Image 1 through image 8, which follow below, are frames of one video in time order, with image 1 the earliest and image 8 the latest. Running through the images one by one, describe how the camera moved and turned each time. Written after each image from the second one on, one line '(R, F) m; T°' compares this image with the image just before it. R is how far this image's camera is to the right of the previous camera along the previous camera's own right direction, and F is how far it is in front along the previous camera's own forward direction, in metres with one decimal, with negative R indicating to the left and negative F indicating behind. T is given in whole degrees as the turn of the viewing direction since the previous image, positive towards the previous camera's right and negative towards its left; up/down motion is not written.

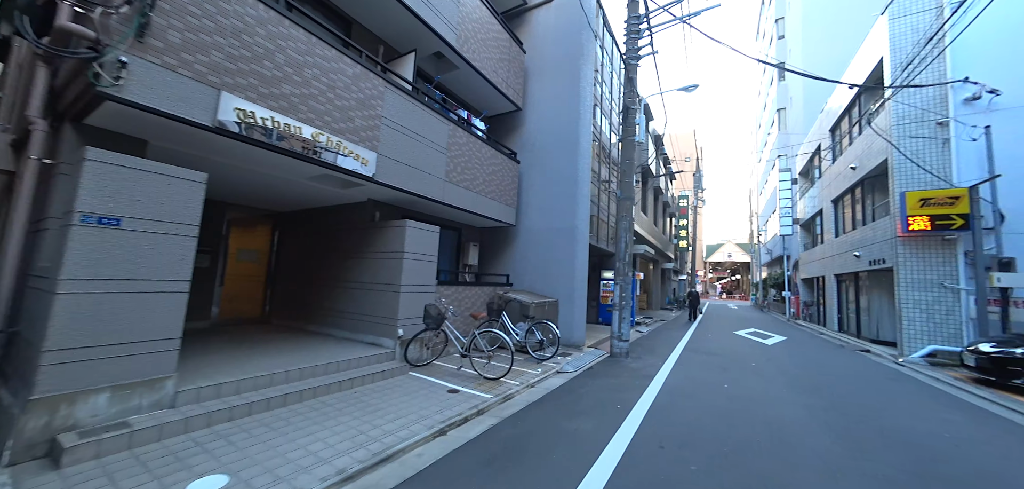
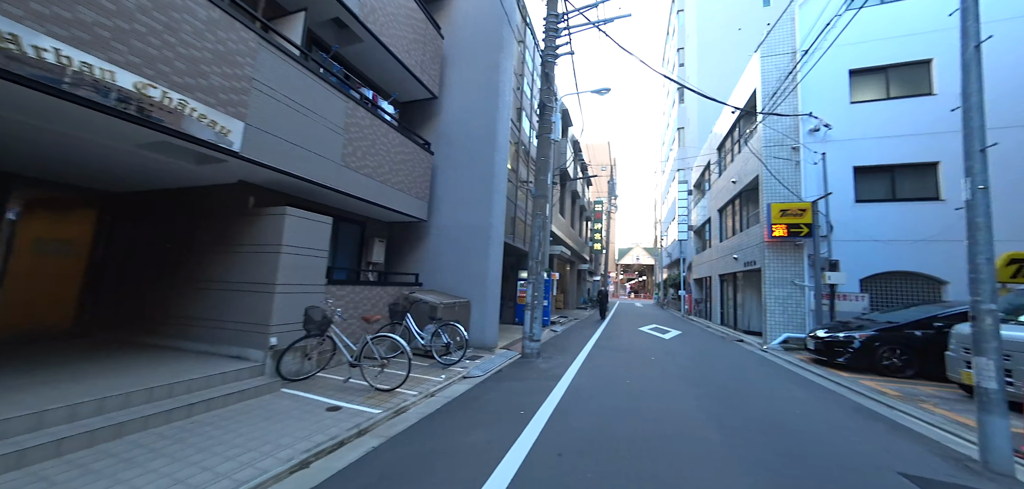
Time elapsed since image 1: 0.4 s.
(+0.2, +0.3) m; +12°
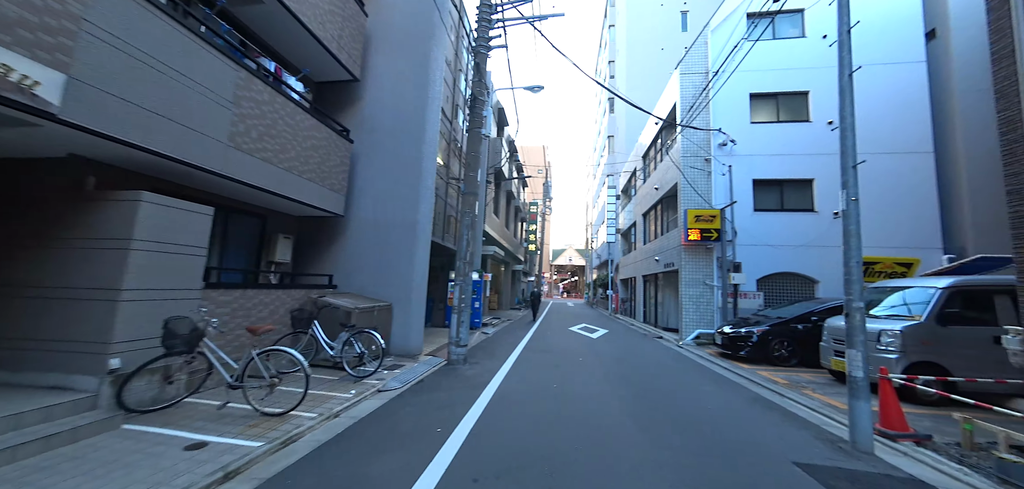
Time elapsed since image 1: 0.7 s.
(+0.1, +0.2) m; +10°
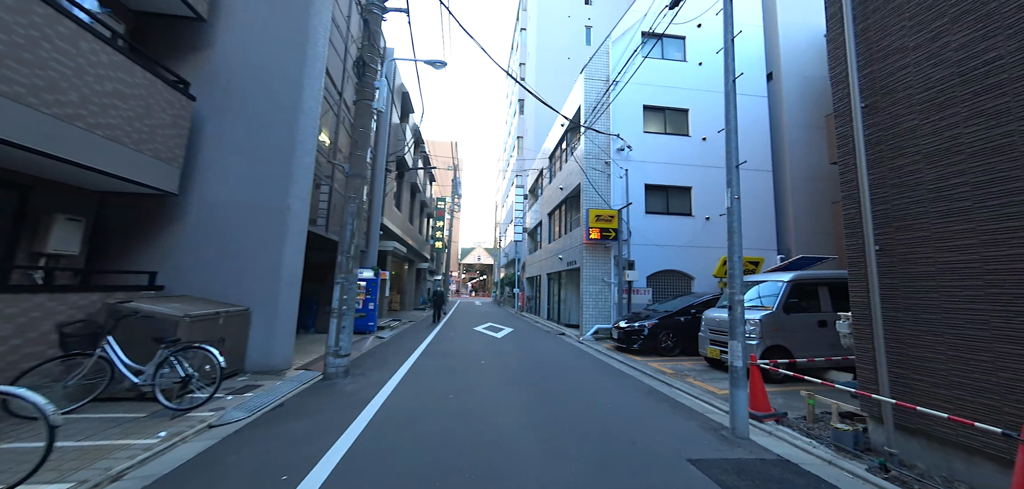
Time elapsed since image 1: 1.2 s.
(+0.2, +0.5) m; +14°
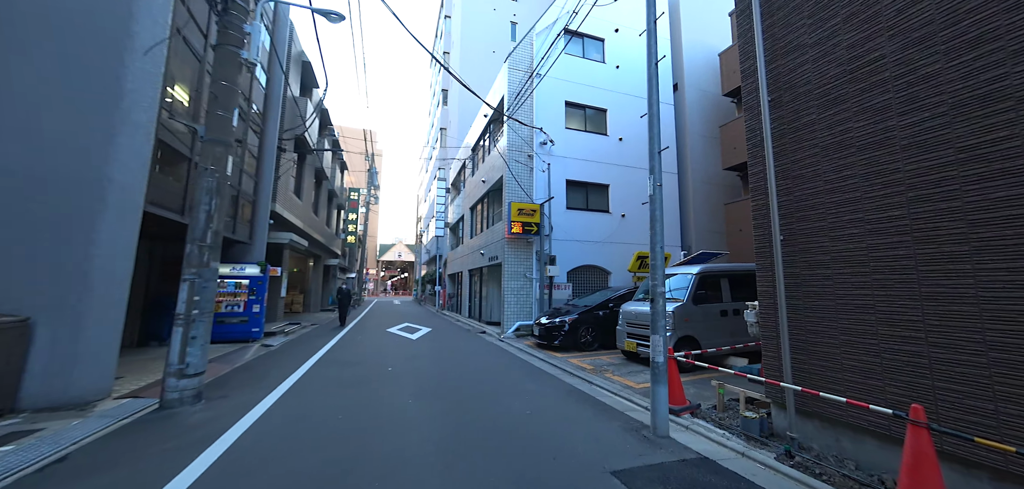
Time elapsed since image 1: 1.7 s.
(+0.2, +0.6) m; +12°
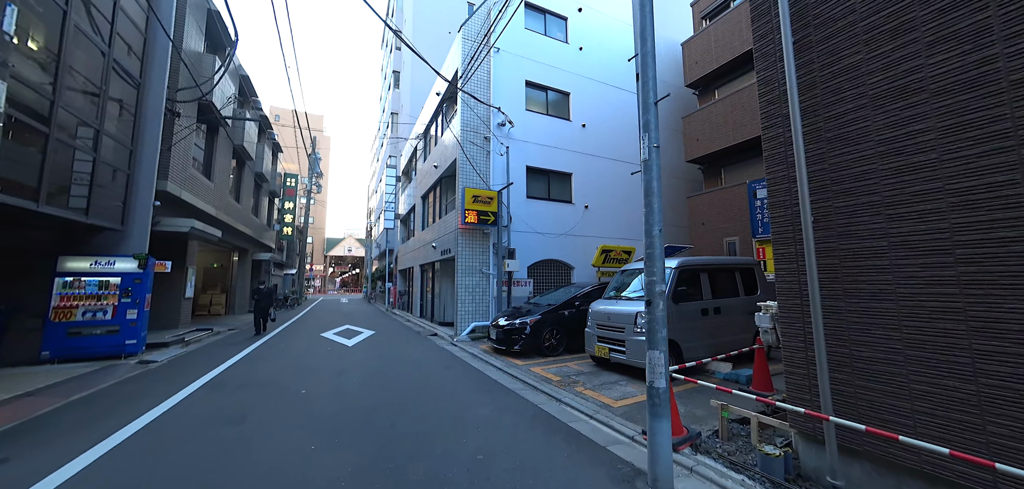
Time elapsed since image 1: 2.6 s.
(+0.1, +1.3) m; +7°
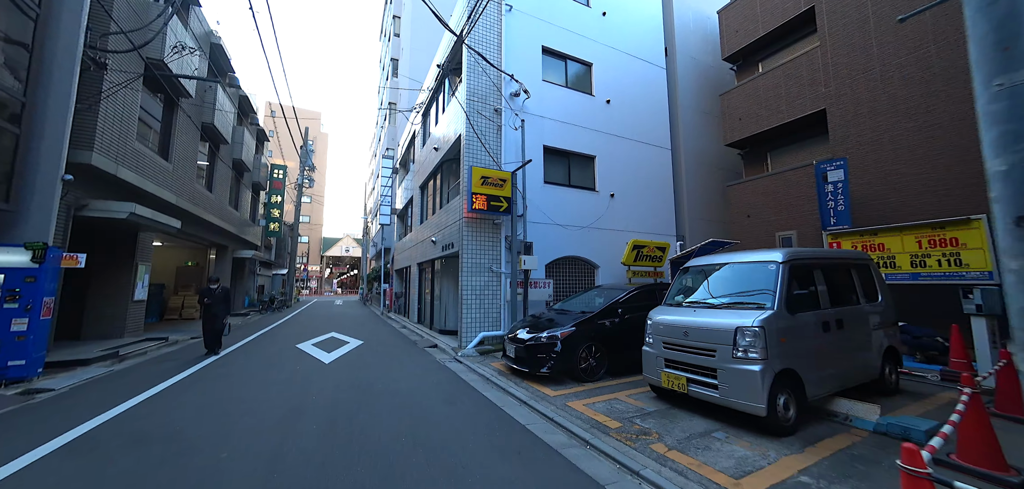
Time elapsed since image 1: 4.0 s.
(-0.4, +2.0) m; 0°
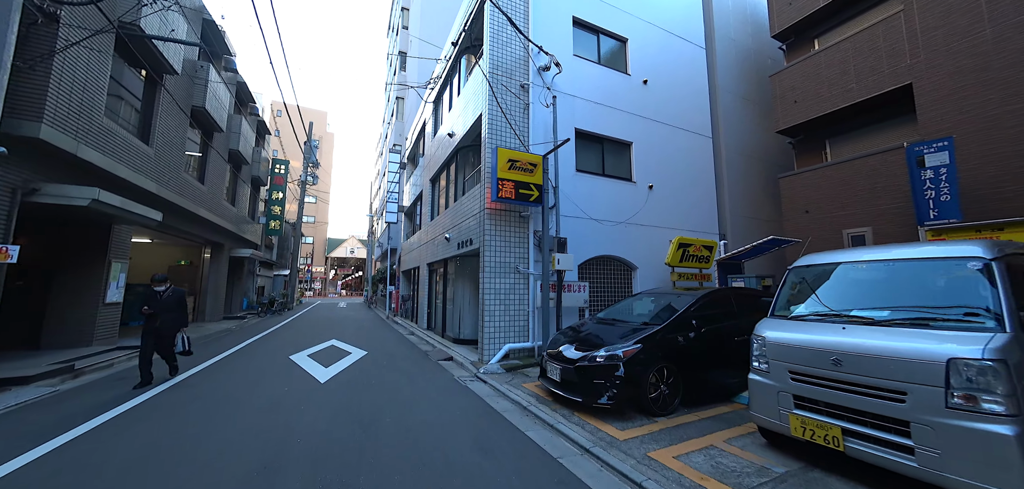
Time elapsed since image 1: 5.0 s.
(-0.6, +1.4) m; -1°
